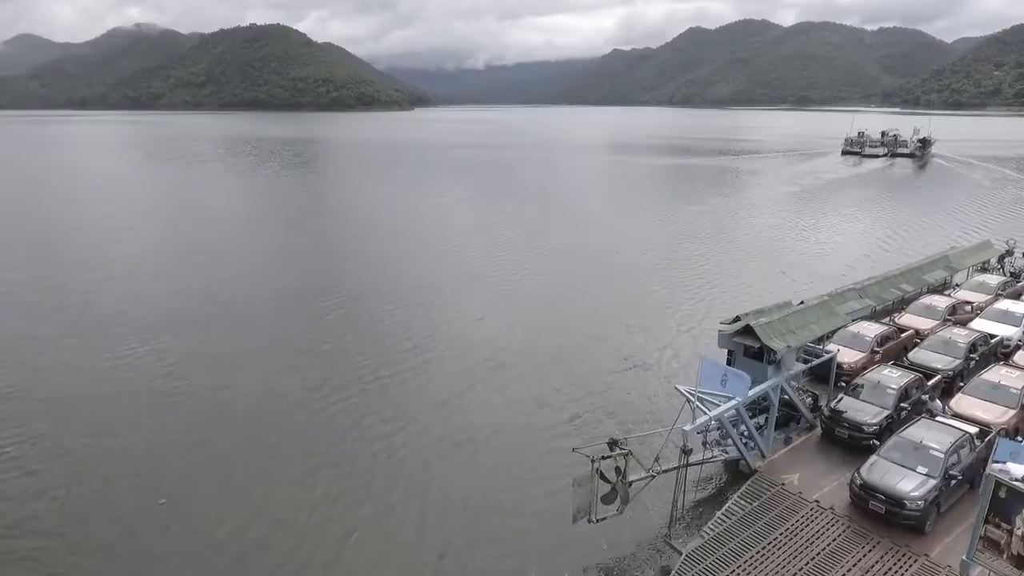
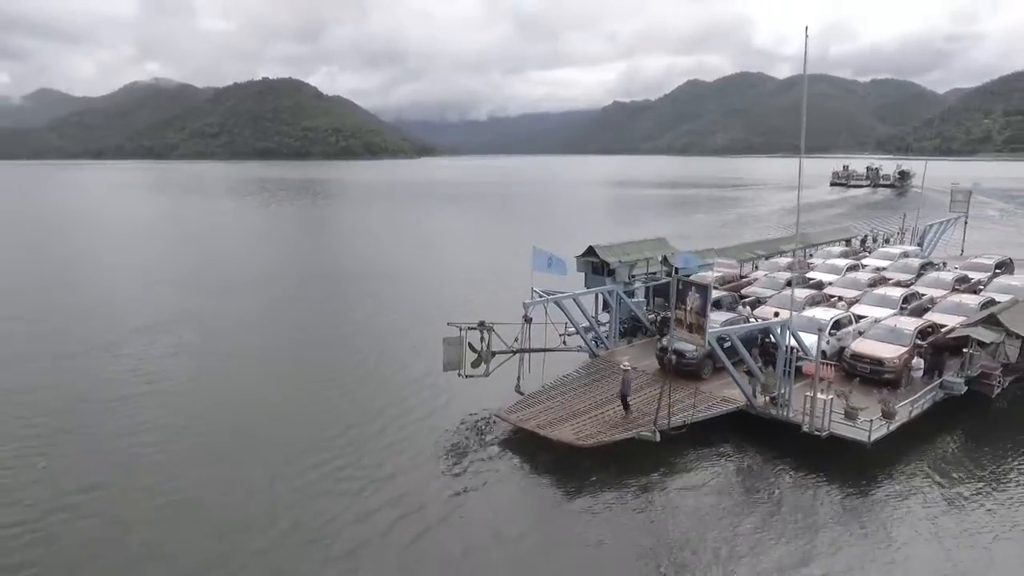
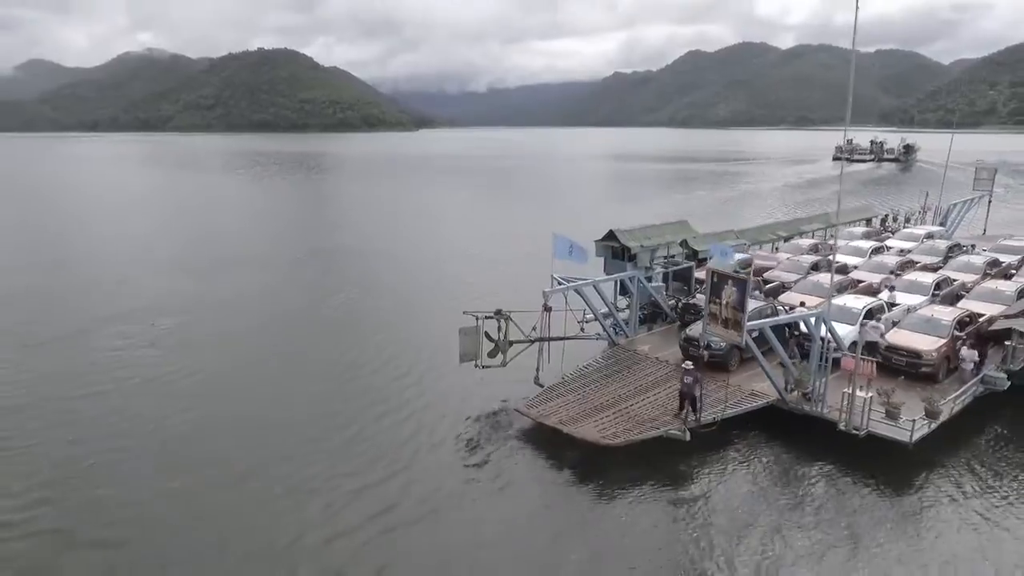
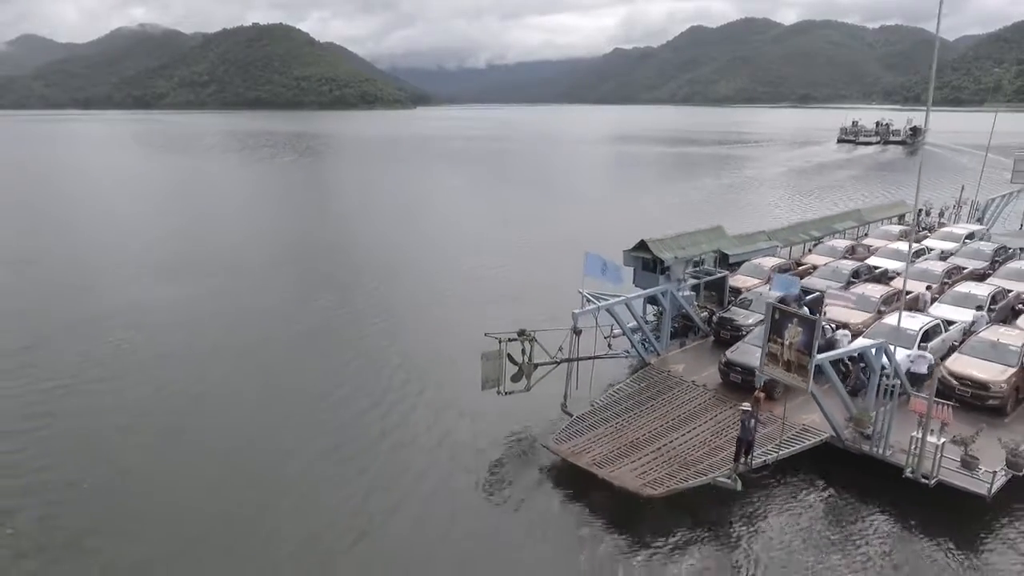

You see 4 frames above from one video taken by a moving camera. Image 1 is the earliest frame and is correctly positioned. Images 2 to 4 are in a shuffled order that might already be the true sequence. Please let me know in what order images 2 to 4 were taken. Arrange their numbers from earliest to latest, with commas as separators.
4, 3, 2
